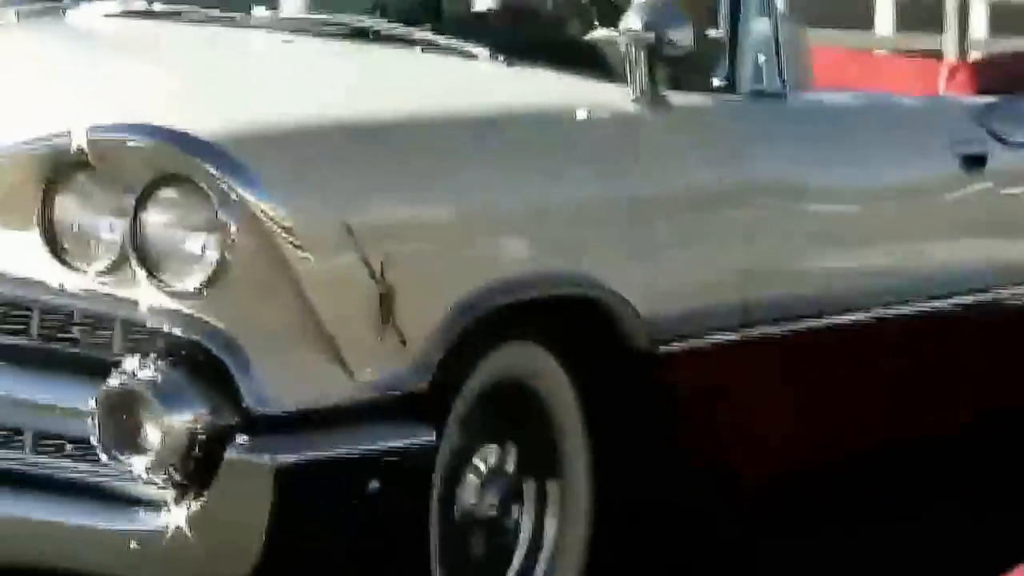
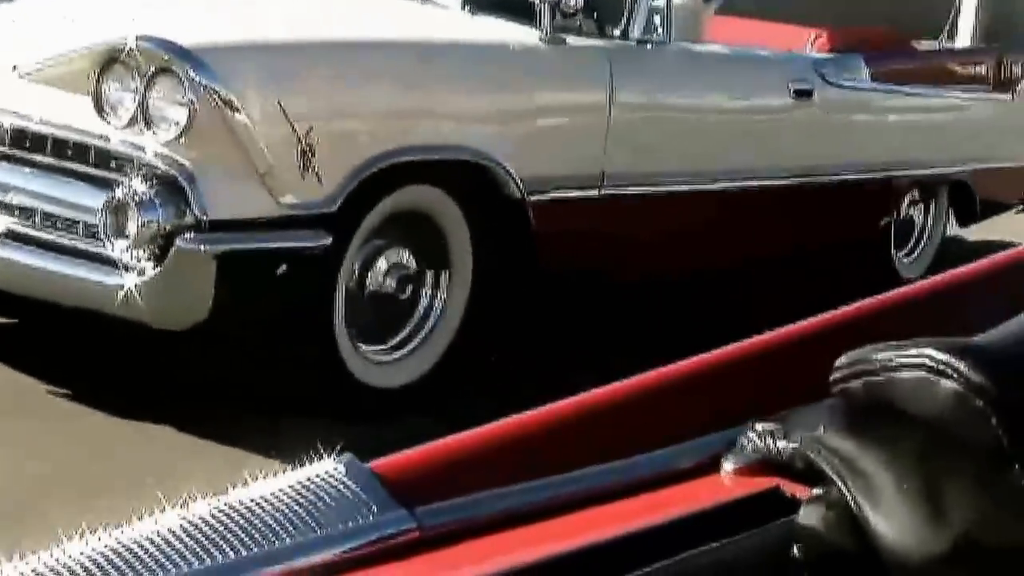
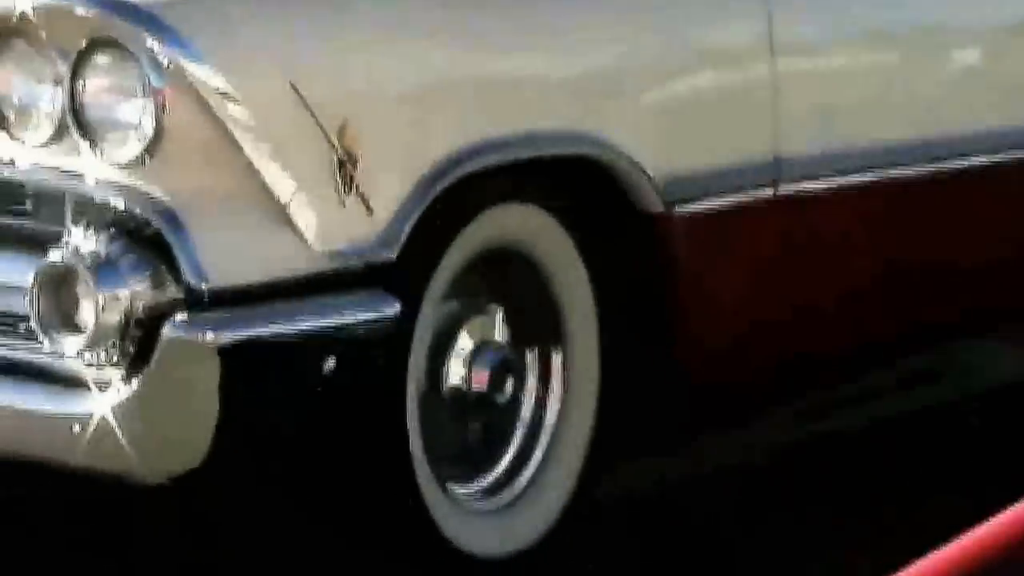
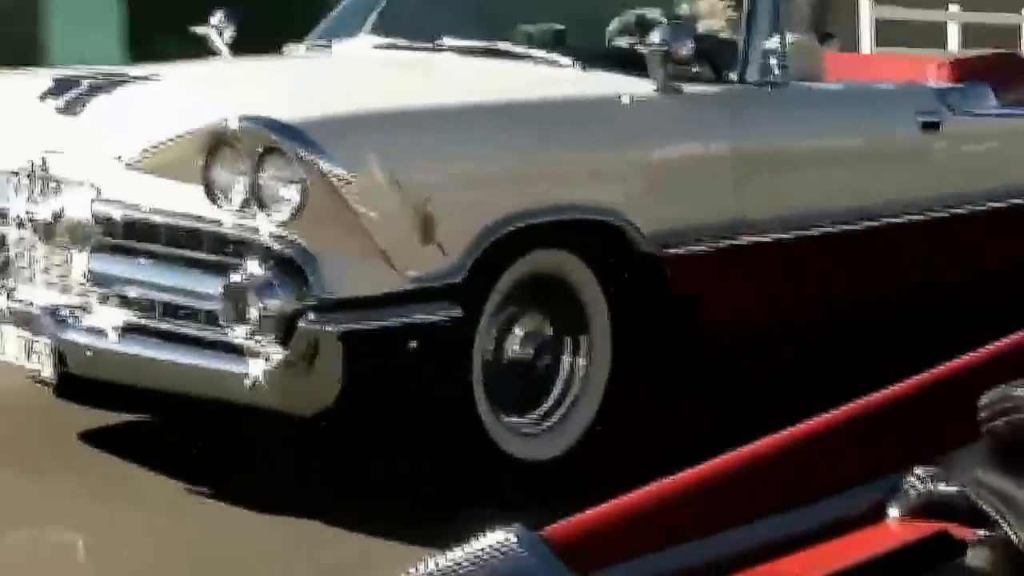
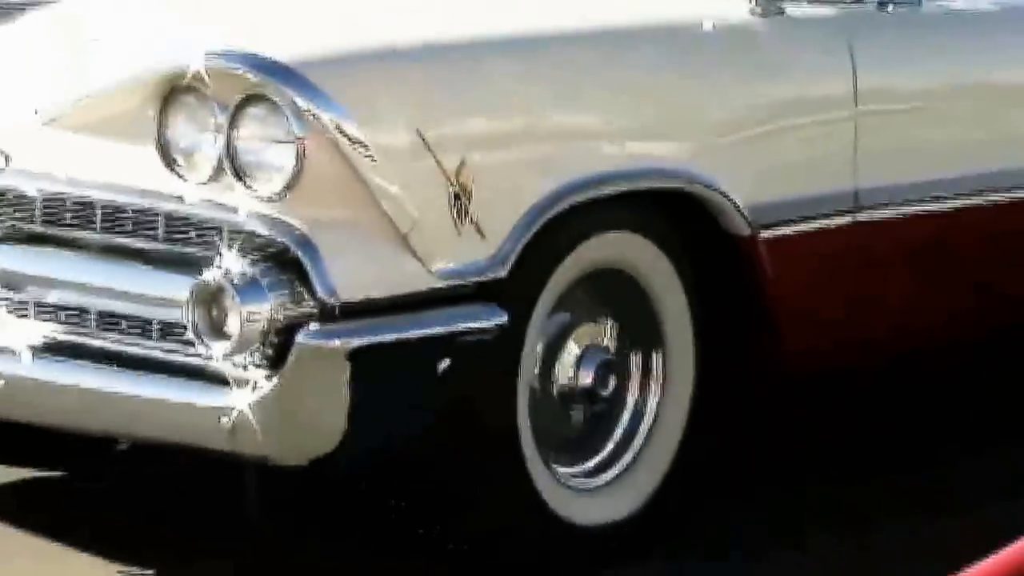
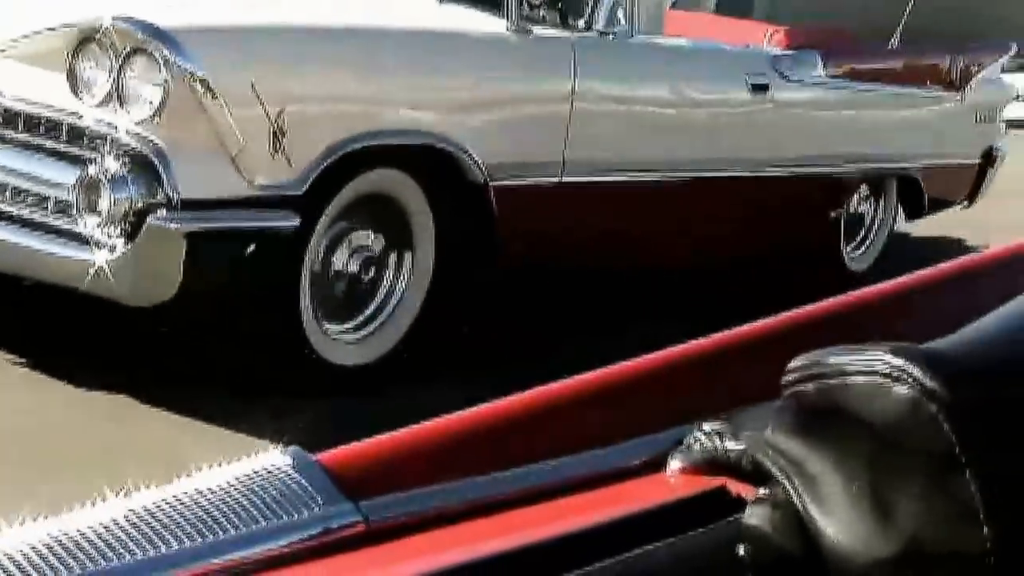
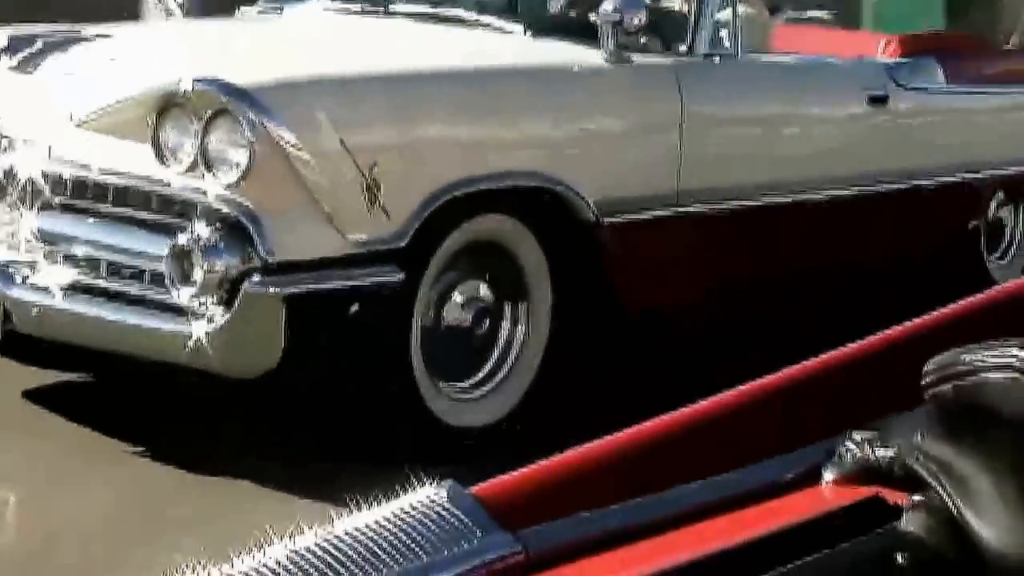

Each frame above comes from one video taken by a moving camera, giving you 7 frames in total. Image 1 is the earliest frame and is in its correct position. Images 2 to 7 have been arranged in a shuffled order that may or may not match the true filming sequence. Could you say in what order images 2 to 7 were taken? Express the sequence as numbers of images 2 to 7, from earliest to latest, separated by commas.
3, 5, 4, 7, 2, 6
